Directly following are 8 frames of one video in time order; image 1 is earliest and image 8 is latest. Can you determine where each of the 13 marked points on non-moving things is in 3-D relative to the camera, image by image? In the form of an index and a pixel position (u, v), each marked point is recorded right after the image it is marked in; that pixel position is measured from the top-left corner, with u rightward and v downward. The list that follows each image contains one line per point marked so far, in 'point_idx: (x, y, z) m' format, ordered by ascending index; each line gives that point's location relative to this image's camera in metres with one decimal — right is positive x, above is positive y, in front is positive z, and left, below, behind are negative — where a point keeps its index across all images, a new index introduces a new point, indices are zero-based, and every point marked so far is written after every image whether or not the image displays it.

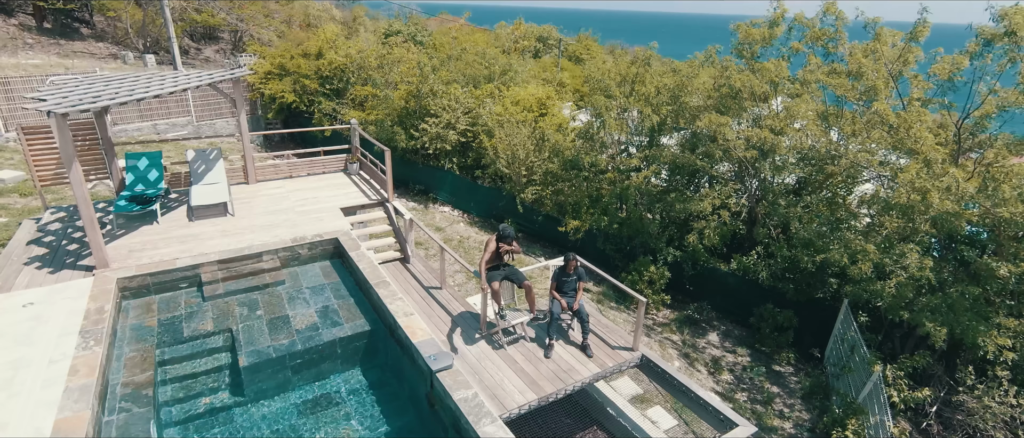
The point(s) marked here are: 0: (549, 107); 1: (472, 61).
0: (+1.1, +3.2, +14.5) m
1: (-1.4, +5.6, +17.8) m
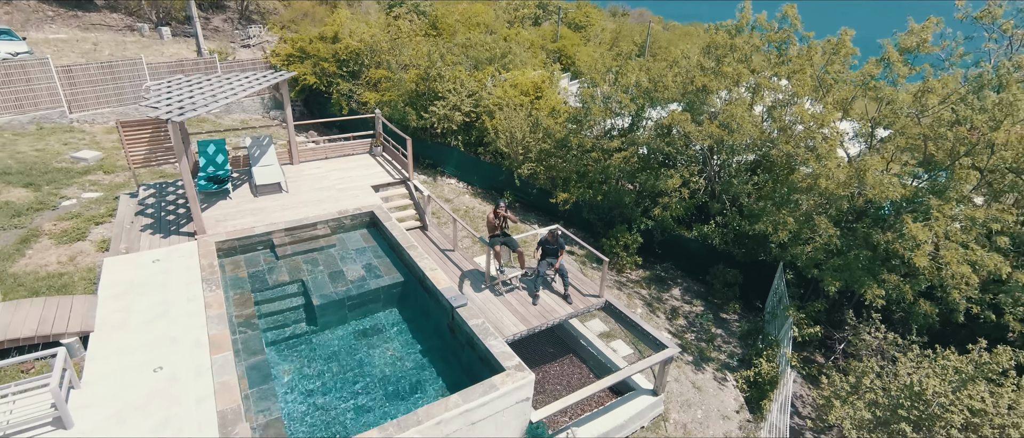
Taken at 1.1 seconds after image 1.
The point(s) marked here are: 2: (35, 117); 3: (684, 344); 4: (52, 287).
0: (+1.0, +4.1, +16.3) m
1: (-1.4, +6.7, +19.4) m
2: (-12.9, +2.8, +13.9) m
3: (+3.4, -2.4, +9.9) m
4: (-6.7, -1.0, +7.5) m
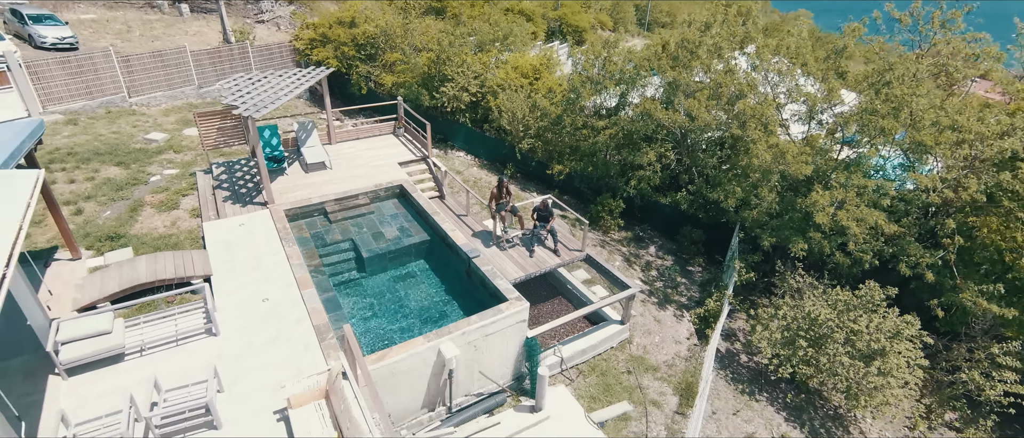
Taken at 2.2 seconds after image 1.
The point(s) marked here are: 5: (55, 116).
0: (+1.1, +5.3, +18.3) m
1: (-1.4, +8.1, +21.2) m
2: (-12.8, +3.7, +16.1) m
3: (+3.4, -1.7, +12.3) m
4: (-6.6, -0.5, +9.9) m
5: (-13.3, +3.0, +14.9) m
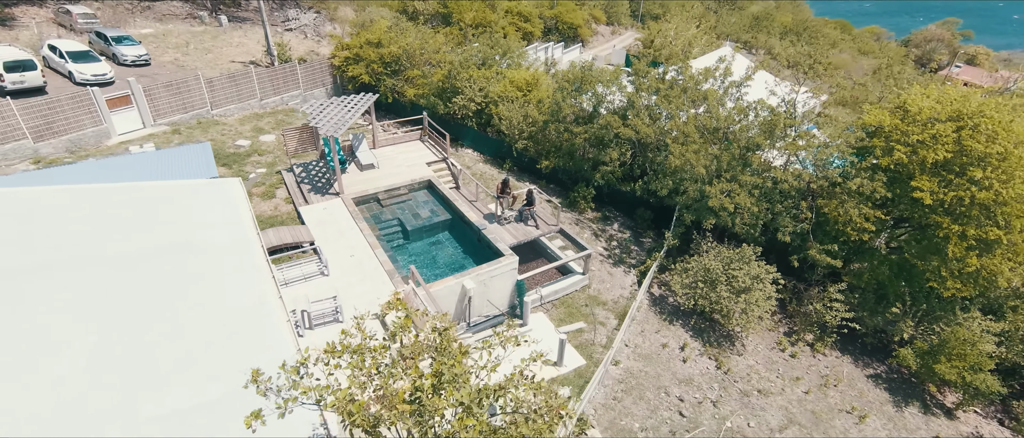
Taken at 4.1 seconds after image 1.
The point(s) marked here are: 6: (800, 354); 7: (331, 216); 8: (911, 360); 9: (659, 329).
0: (+1.0, +6.0, +22.9) m
1: (-1.5, +8.9, +25.7) m
2: (-12.9, +4.3, +20.8) m
3: (+3.3, -1.1, +17.2) m
4: (-6.8, -0.1, +14.7) m
5: (-13.4, +3.5, +19.6) m
6: (+8.3, -3.9, +14.7) m
7: (-5.2, +0.1, +14.7) m
8: (+10.9, -3.8, +14.0) m
9: (+4.2, -3.1, +14.5) m
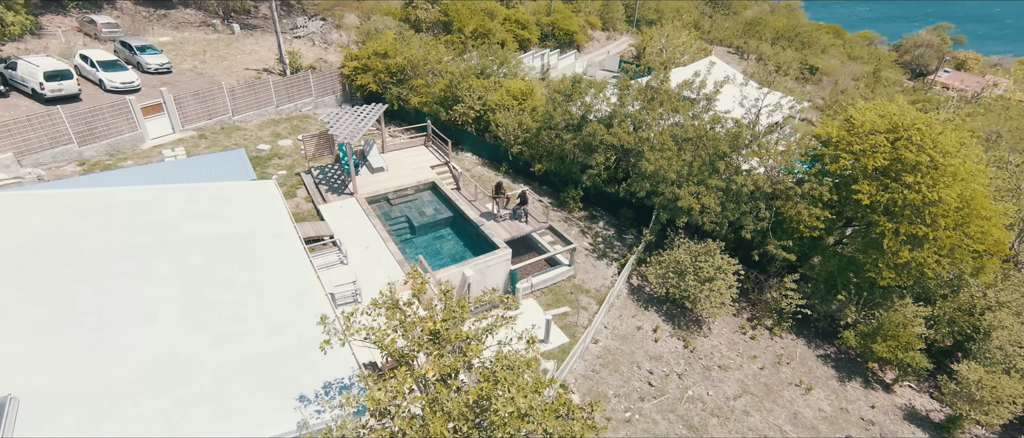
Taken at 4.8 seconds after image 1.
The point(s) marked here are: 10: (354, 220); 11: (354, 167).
0: (+0.8, +6.1, +24.8) m
1: (-1.7, +9.0, +27.7) m
2: (-13.1, +4.4, +22.8) m
3: (+3.1, -1.1, +19.2) m
4: (-6.9, 0.0, +16.7) m
5: (-13.6, +3.6, +21.5) m
6: (+8.1, -3.8, +16.7) m
7: (-5.4, +0.2, +16.7) m
8: (+10.7, -3.8, +16.0) m
9: (+4.0, -3.1, +16.5) m
10: (-5.1, 0.0, +16.4) m
11: (-5.5, +1.8, +17.9) m
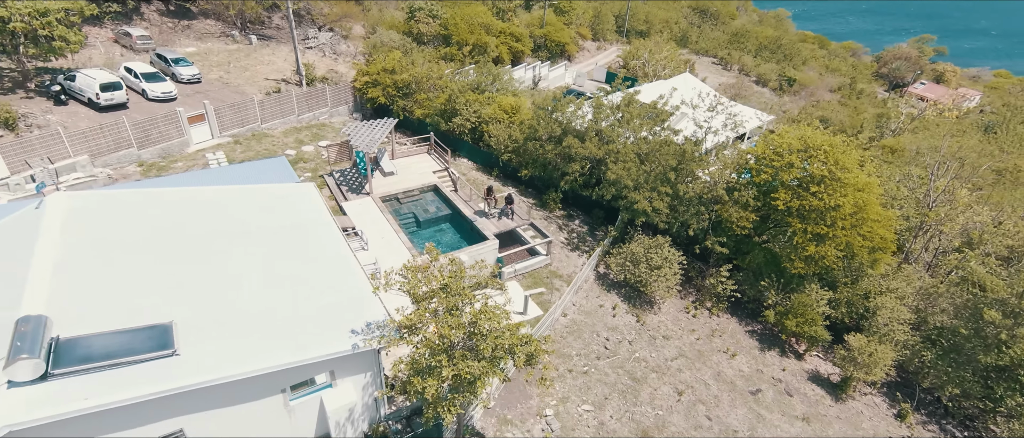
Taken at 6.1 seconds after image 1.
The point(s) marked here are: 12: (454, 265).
0: (+0.3, +6.2, +28.6) m
1: (-2.1, +9.1, +31.4) m
2: (-13.6, +4.7, +26.4) m
3: (+2.6, -1.0, +23.0) m
4: (-7.4, +0.2, +20.4) m
5: (-14.1, +3.9, +25.2) m
6: (+7.5, -3.8, +20.6) m
7: (-5.9, +0.4, +20.4) m
8: (+10.1, -3.8, +19.9) m
9: (+3.5, -3.0, +20.3) m
10: (-5.6, +0.2, +20.1) m
11: (-6.0, +2.0, +21.6) m
12: (-1.3, -1.0, +11.7) m
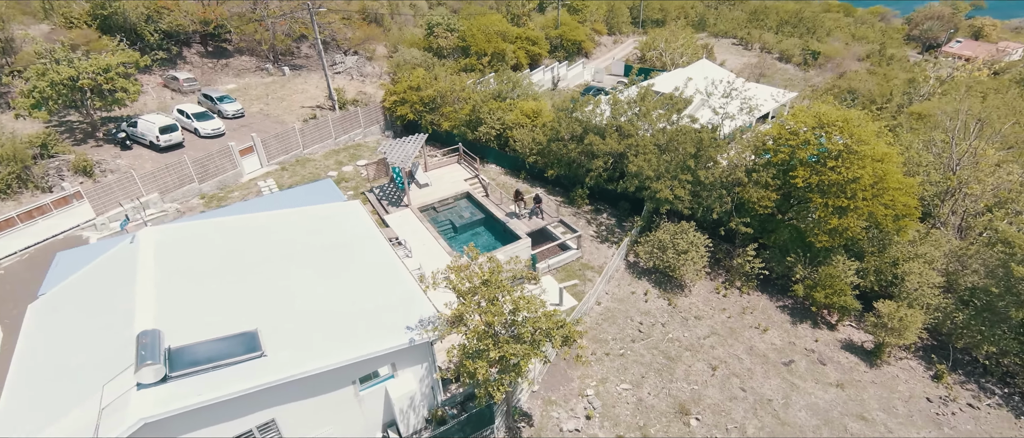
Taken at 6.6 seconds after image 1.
0: (+1.6, +6.3, +29.9) m
1: (-0.9, +9.0, +32.8) m
2: (-12.3, +3.6, +28.5) m
3: (+4.1, -0.7, +24.1) m
4: (-6.1, -0.3, +22.1) m
5: (-12.8, +2.8, +27.3) m
6: (+9.1, -3.1, +21.4) m
7: (-4.6, -0.1, +22.1) m
8: (+11.6, -2.9, +20.5) m
9: (+5.0, -2.7, +21.4) m
10: (-4.3, -0.3, +21.7) m
11: (-4.8, +1.6, +23.3) m
12: (-0.5, -1.1, +13.1) m
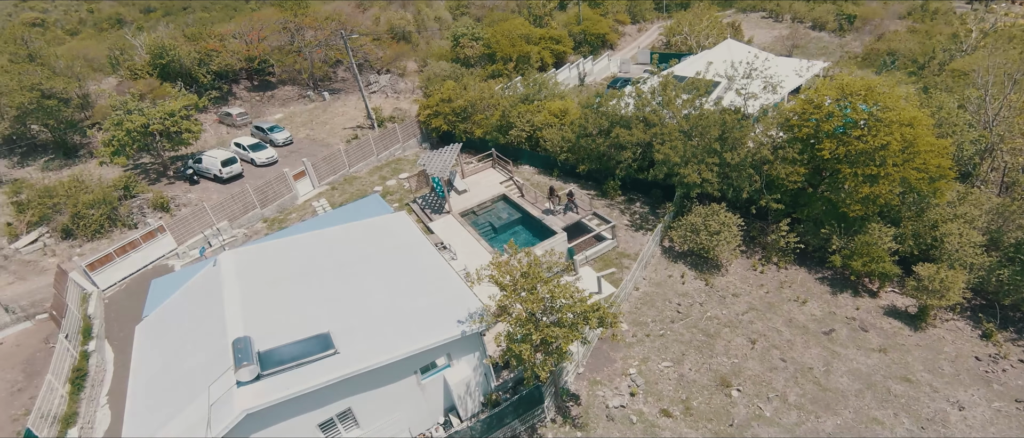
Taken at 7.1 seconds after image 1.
0: (+3.3, +6.6, +30.9) m
1: (+0.8, +9.1, +34.1) m
2: (-10.4, +2.7, +30.7) m
3: (+5.9, -0.2, +24.9) m
4: (-4.4, -0.7, +23.8) m
5: (-10.8, +1.8, +29.6) m
6: (+10.9, -2.2, +21.8) m
7: (-3.0, -0.3, +23.6) m
8: (+13.3, -1.7, +20.7) m
9: (+6.7, -2.1, +22.2) m
10: (-2.7, -0.5, +23.3) m
11: (-3.2, +1.3, +24.9) m
12: (+0.5, -1.1, +14.3) m
